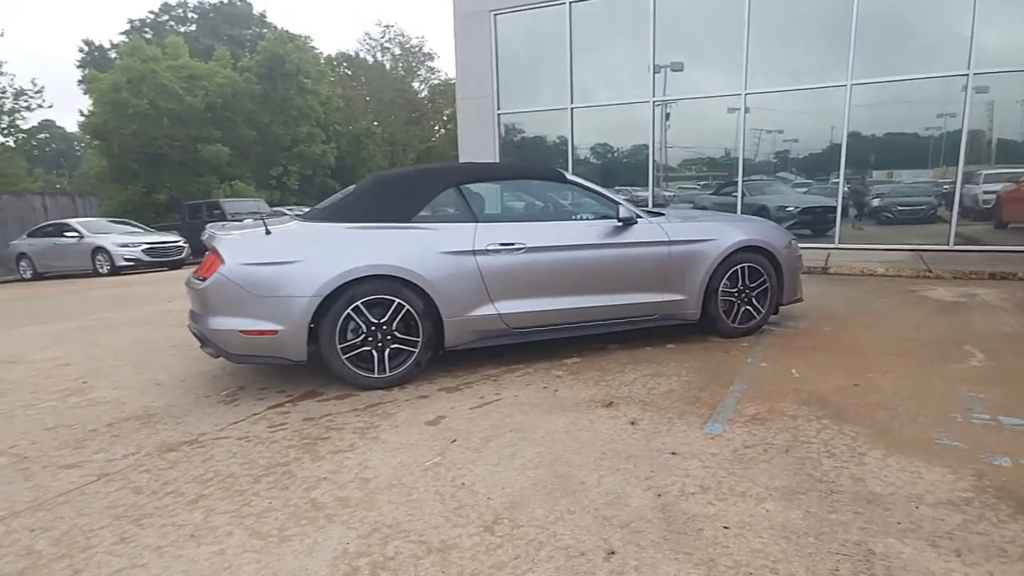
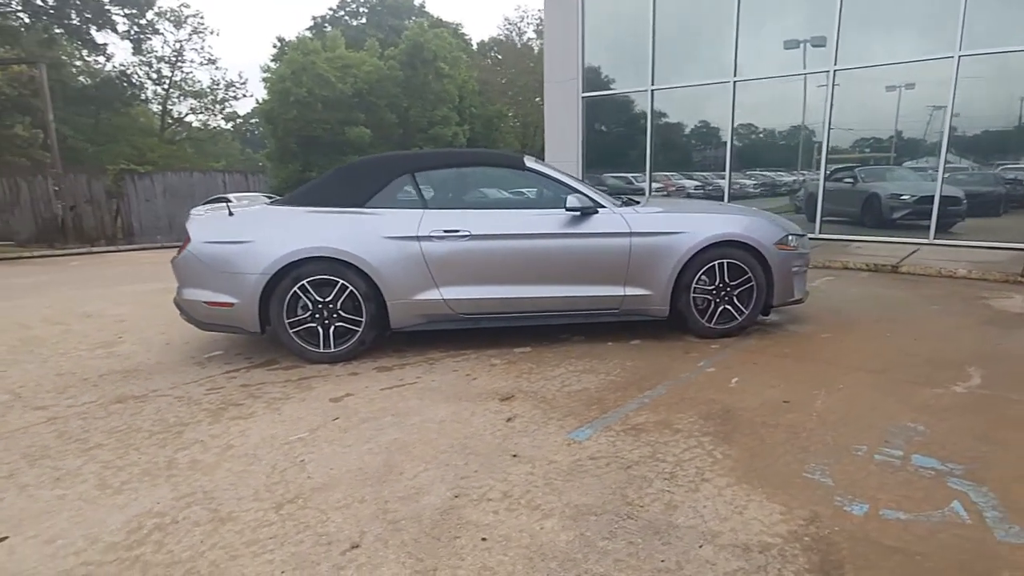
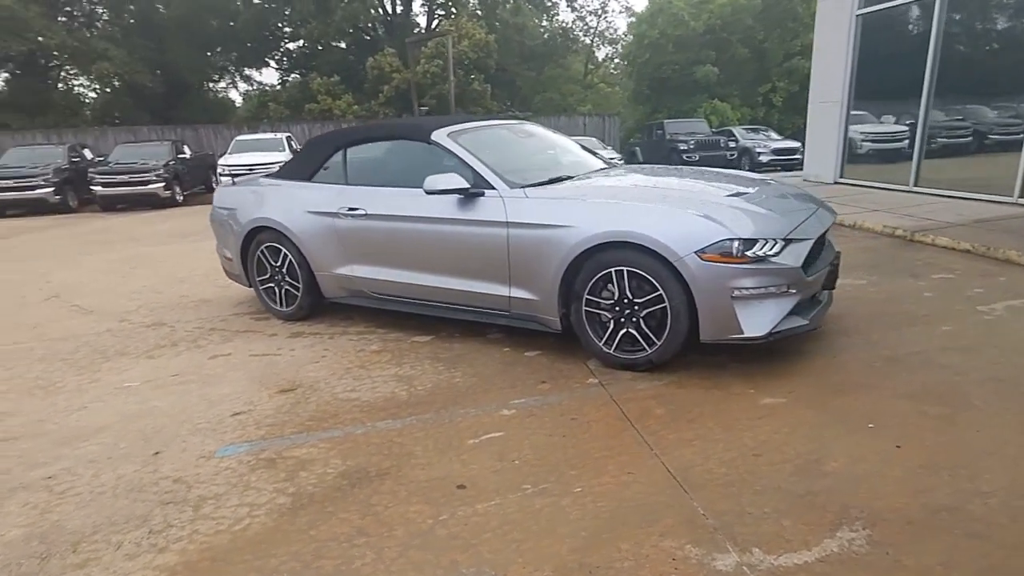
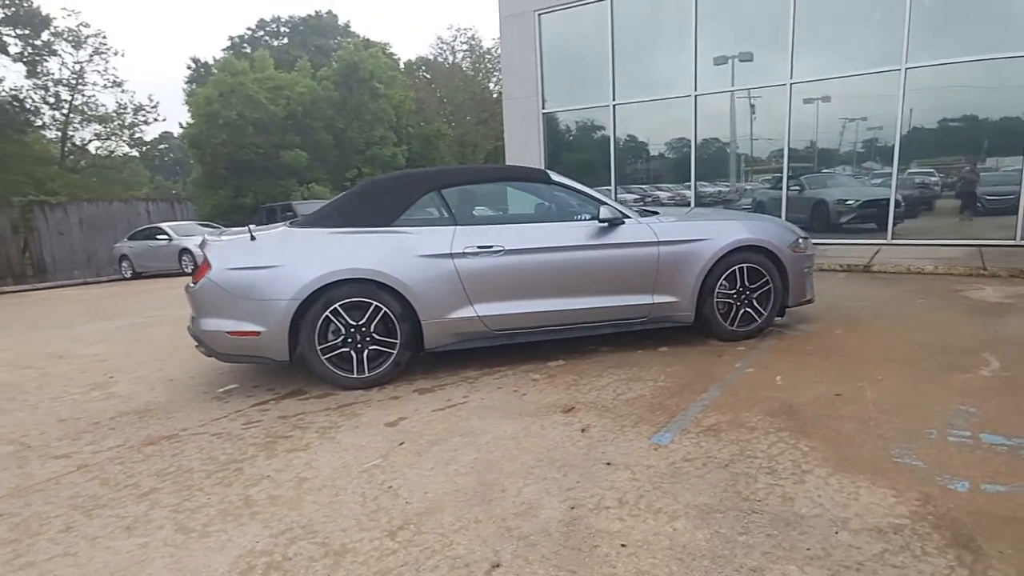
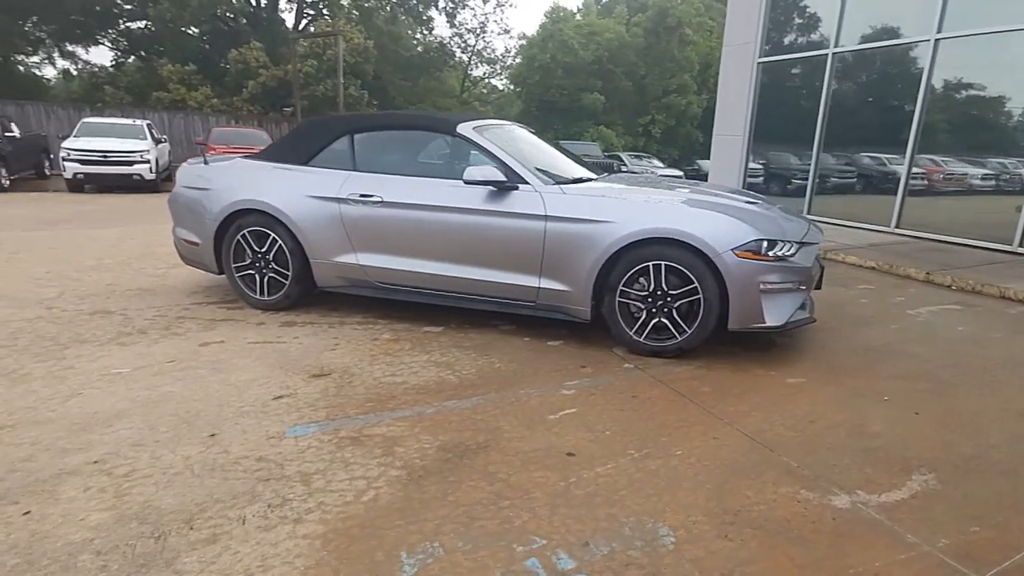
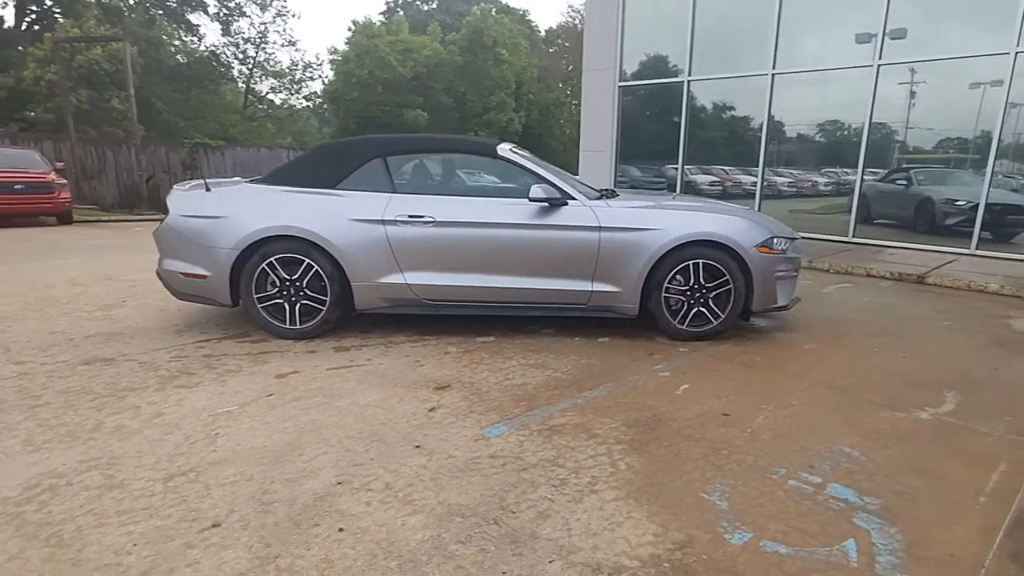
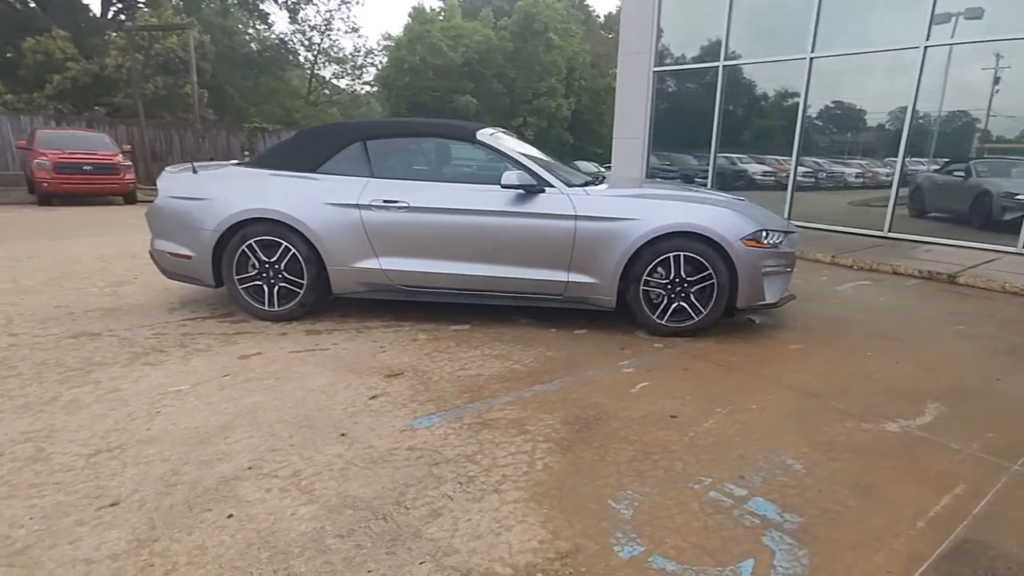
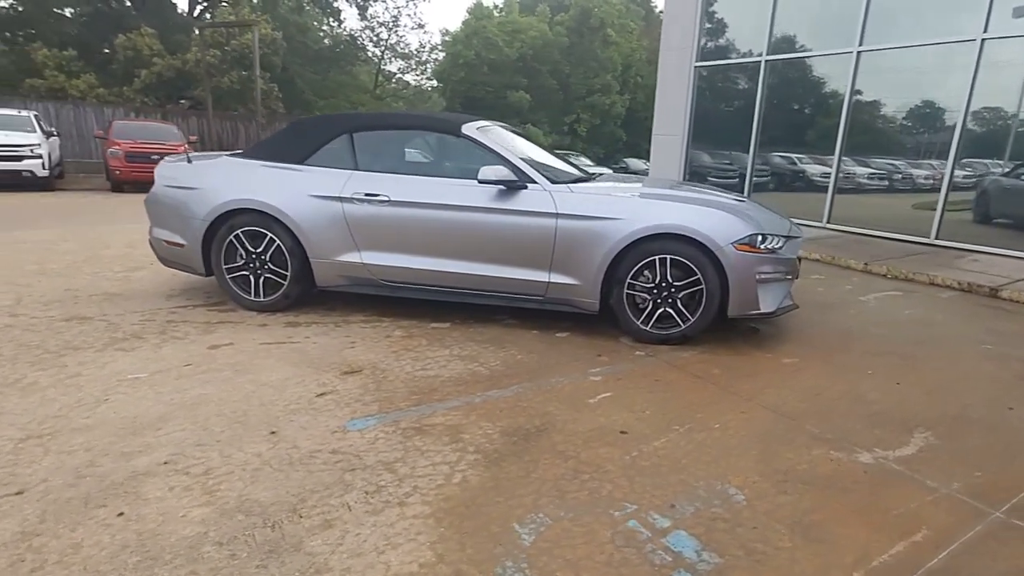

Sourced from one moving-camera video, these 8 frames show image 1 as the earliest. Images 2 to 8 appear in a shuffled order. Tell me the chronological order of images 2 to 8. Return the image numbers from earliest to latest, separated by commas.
4, 2, 6, 7, 8, 5, 3
